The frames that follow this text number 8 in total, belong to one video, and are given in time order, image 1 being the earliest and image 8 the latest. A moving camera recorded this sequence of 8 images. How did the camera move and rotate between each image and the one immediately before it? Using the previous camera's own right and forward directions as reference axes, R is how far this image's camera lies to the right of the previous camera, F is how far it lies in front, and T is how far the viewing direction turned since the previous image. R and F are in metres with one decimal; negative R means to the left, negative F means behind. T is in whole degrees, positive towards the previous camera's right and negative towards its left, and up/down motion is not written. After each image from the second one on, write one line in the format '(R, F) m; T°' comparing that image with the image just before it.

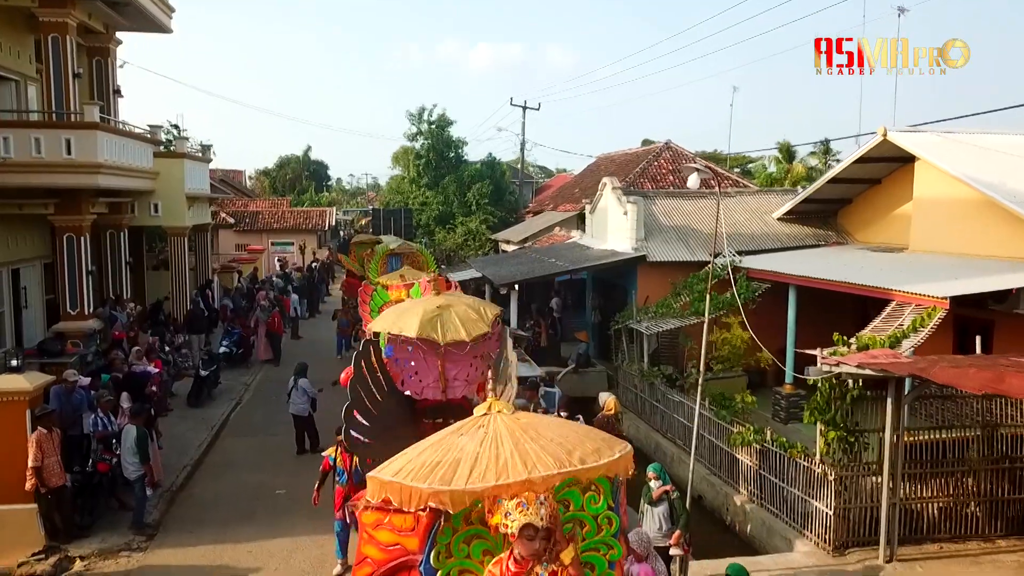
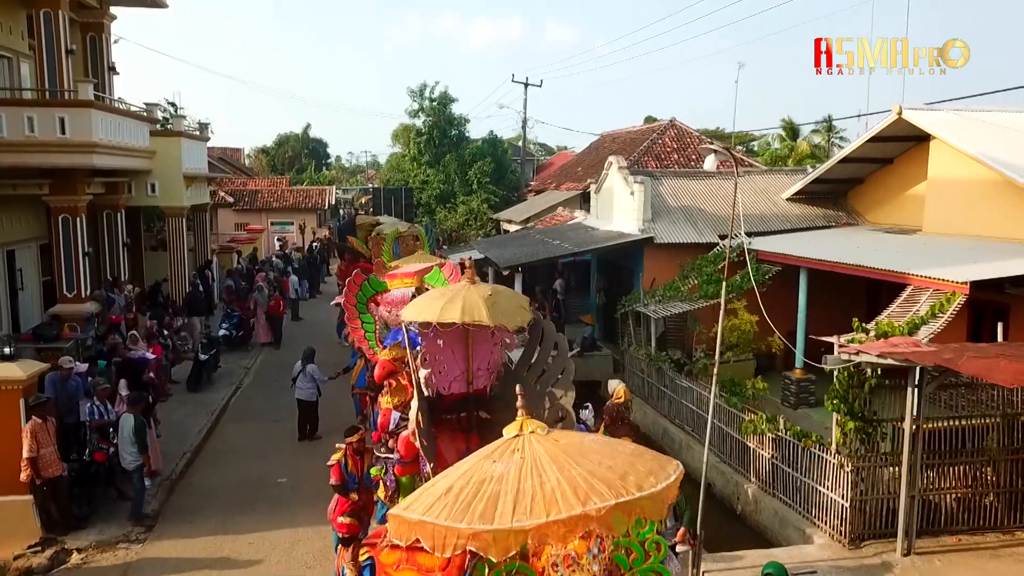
(-0.1, +0.2) m; 0°
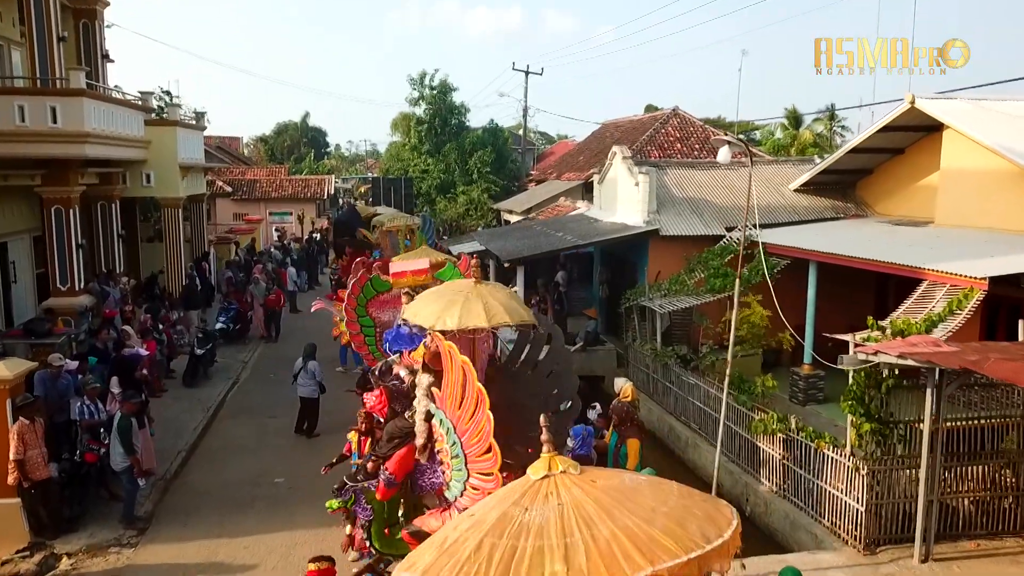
(0.0, +0.3) m; 0°
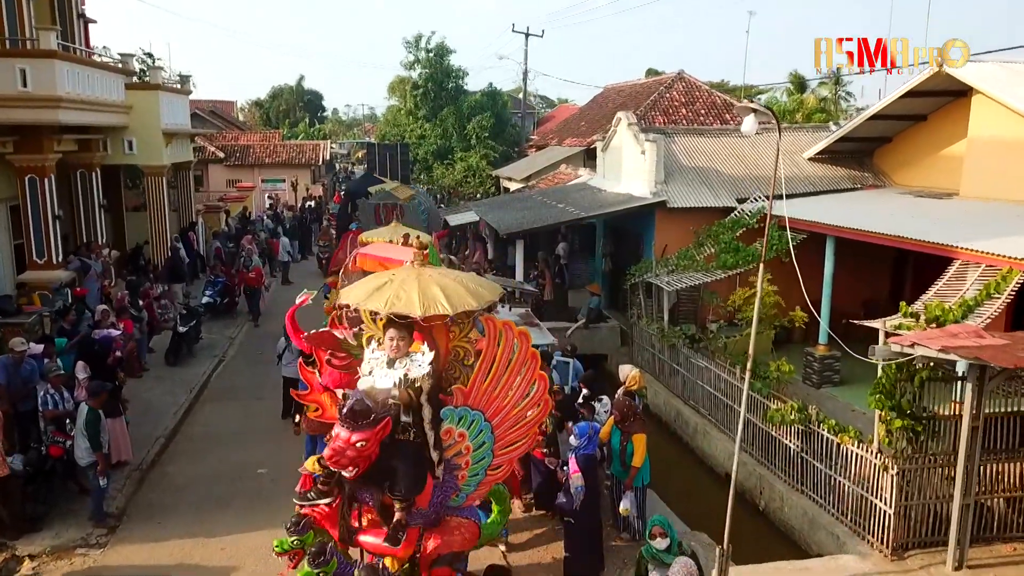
(0.0, +0.6) m; 0°
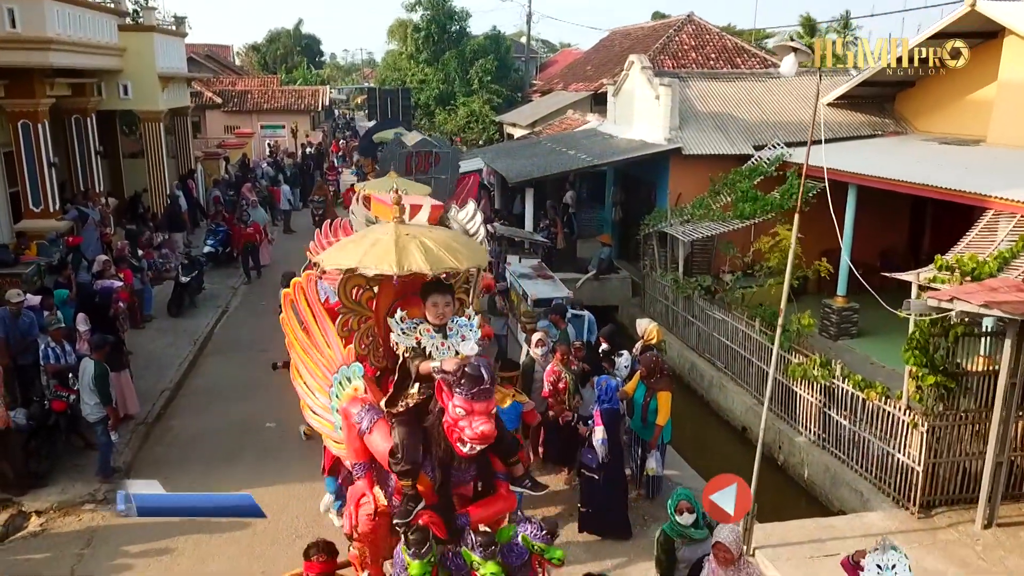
(-0.1, +0.3) m; 0°
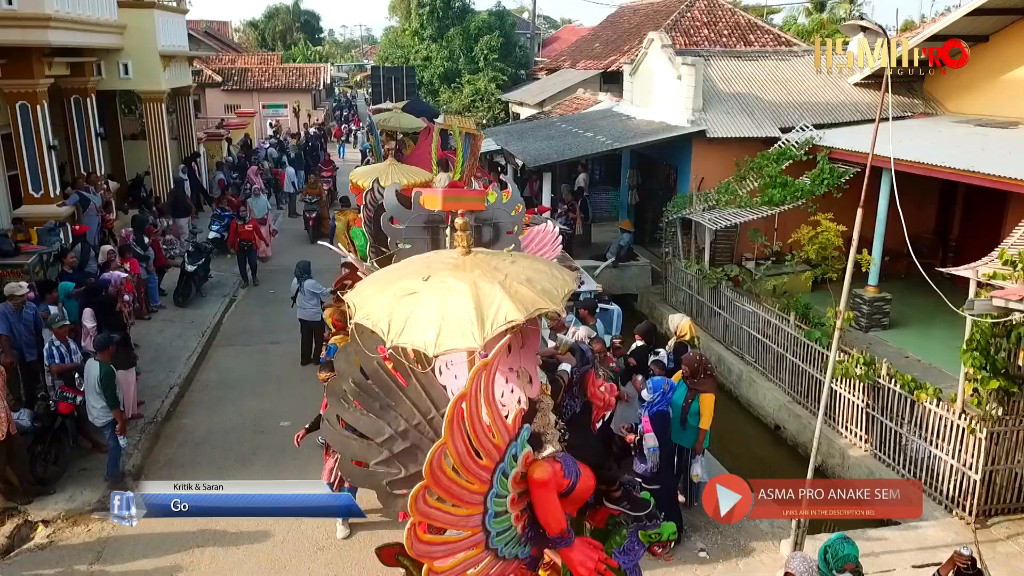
(-0.2, +0.4) m; 0°
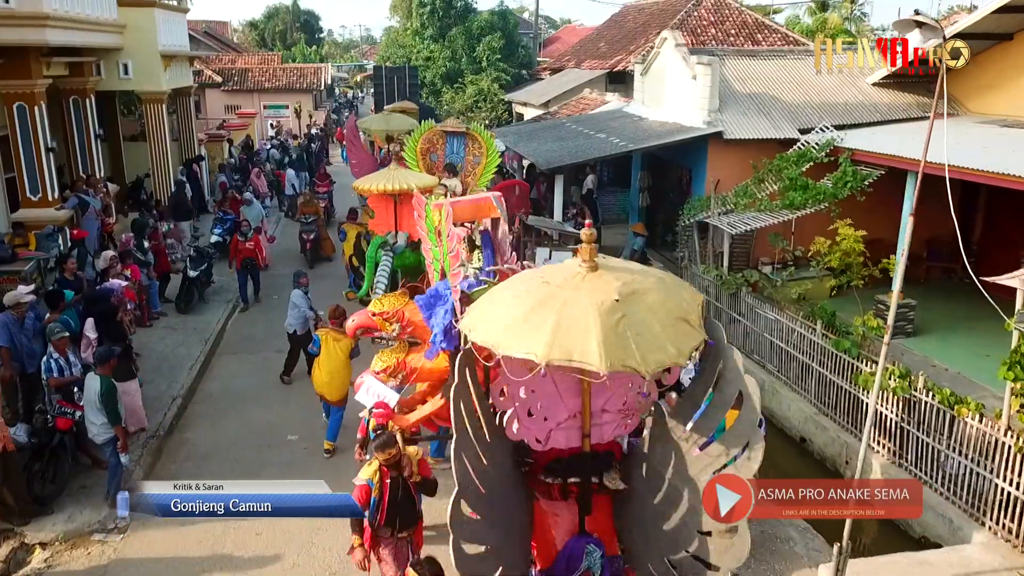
(-0.2, +0.3) m; 0°
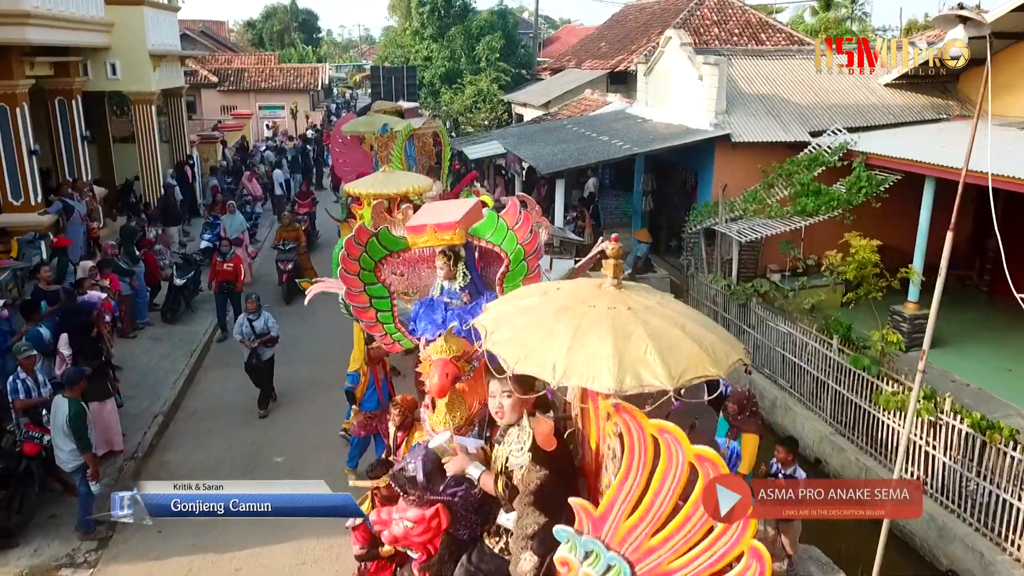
(0.0, +0.4) m; 0°
